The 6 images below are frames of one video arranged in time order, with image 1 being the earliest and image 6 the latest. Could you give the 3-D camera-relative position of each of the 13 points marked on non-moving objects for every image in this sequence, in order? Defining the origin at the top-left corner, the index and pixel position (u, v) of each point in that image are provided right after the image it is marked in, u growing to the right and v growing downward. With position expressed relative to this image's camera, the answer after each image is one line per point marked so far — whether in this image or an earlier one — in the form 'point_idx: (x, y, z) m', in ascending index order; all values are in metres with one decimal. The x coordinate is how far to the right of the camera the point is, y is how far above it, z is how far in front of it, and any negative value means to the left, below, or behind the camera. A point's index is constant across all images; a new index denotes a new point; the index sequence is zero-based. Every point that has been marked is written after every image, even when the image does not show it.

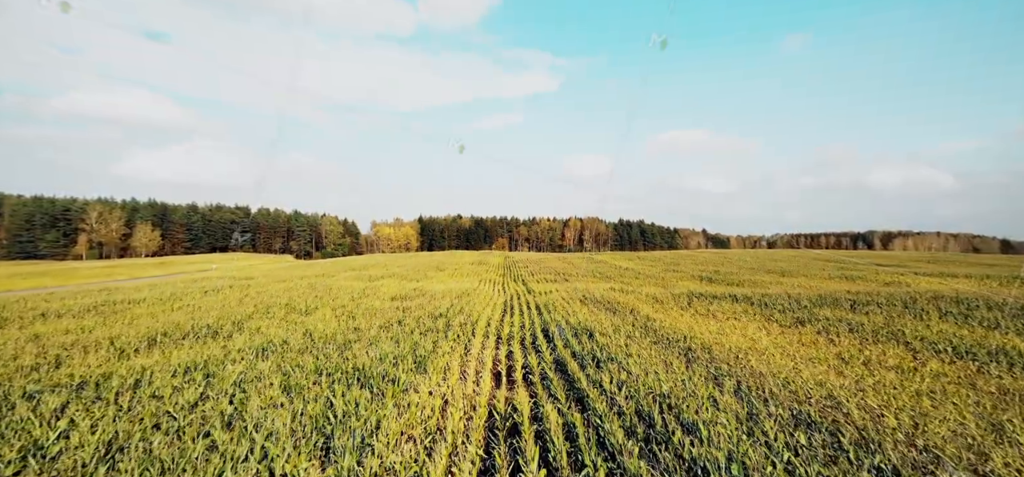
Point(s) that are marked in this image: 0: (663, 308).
0: (+6.0, -2.8, +17.3) m
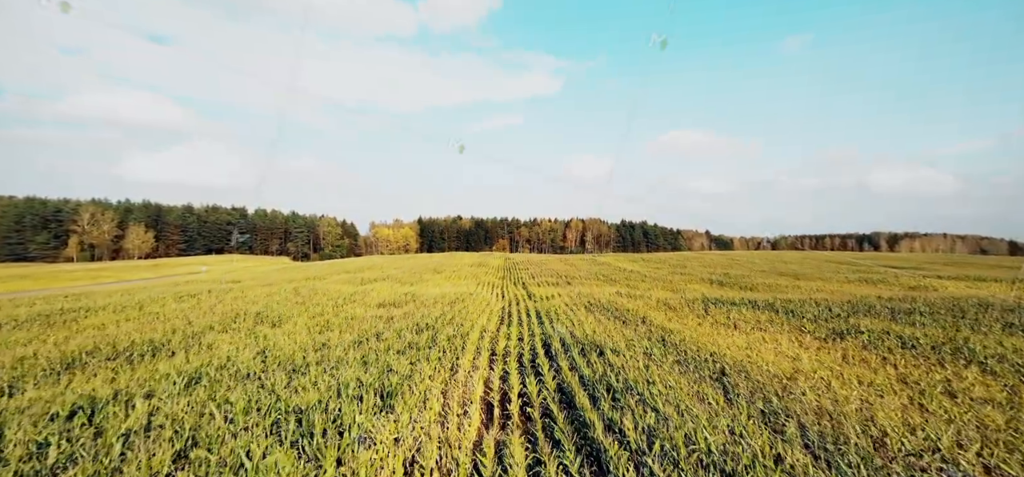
0: (+5.9, -2.8, +15.6) m
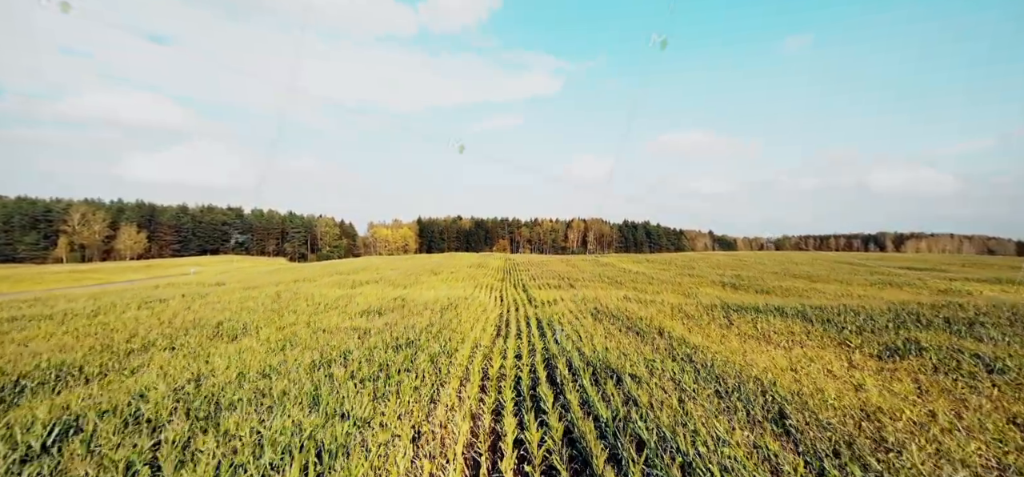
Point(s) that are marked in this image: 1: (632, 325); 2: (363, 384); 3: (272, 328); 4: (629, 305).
0: (+5.8, -2.8, +13.7) m
1: (+3.8, -2.7, +13.7) m
2: (-2.4, -2.3, +6.9) m
3: (-6.9, -2.5, +12.4) m
4: (+5.1, -2.9, +19.1) m
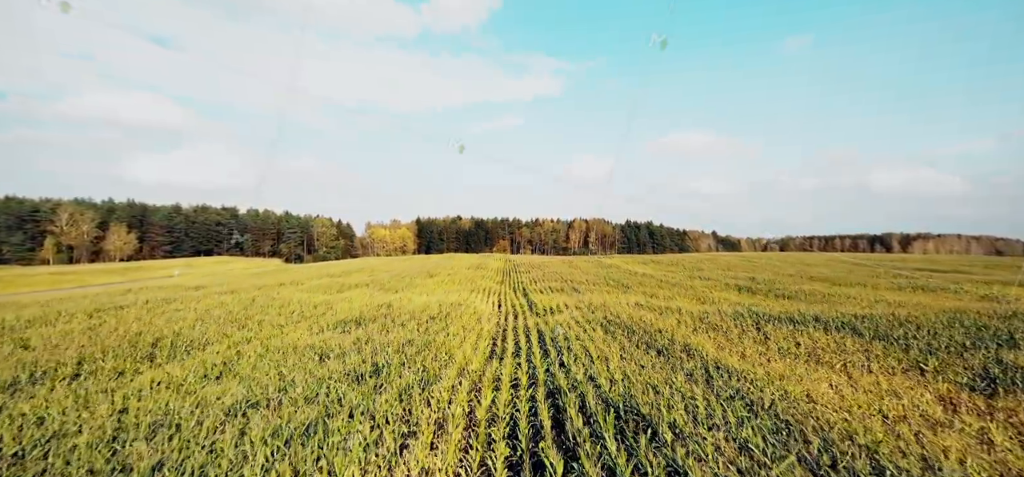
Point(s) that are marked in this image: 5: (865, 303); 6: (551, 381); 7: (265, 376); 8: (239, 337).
0: (+5.8, -2.8, +11.6) m
1: (+3.7, -2.7, +11.6) m
2: (-2.4, -2.3, +4.8) m
3: (-6.9, -2.5, +10.3) m
4: (+5.0, -2.9, +16.9) m
5: (+15.2, -2.8, +18.7) m
6: (+0.7, -2.6, +8.0) m
7: (-4.2, -2.3, +7.3) m
8: (-7.2, -2.6, +11.5) m
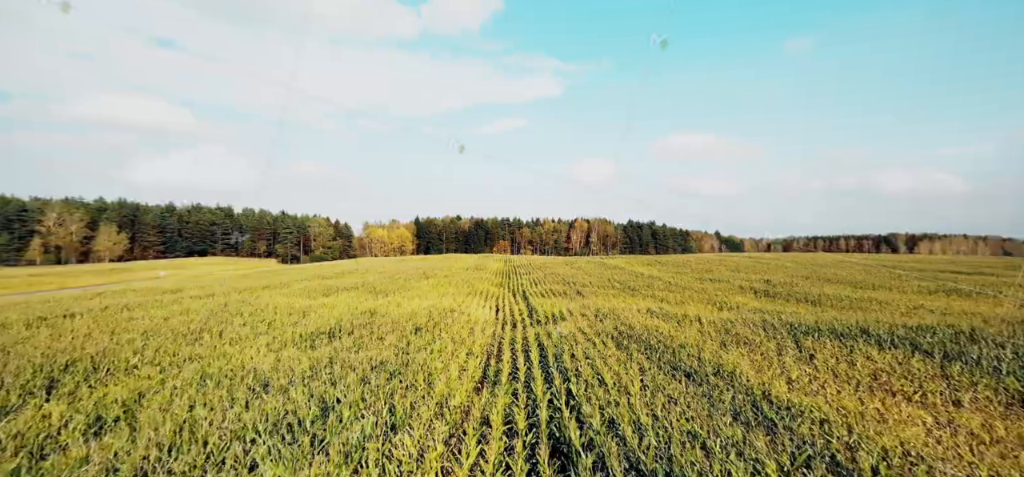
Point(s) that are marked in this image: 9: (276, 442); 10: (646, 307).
0: (+5.7, -2.7, +9.6) m
1: (+3.6, -2.7, +9.7) m
2: (-2.5, -2.2, +2.8) m
3: (-7.0, -2.5, +8.4) m
4: (+5.0, -2.9, +15.0) m
5: (+15.1, -2.8, +16.7) m
6: (+0.6, -2.6, +6.0) m
7: (-4.3, -2.3, +5.4) m
8: (-7.3, -2.6, +9.6) m
9: (-2.7, -2.3, +5.0) m
10: (+6.0, -3.0, +19.4) m
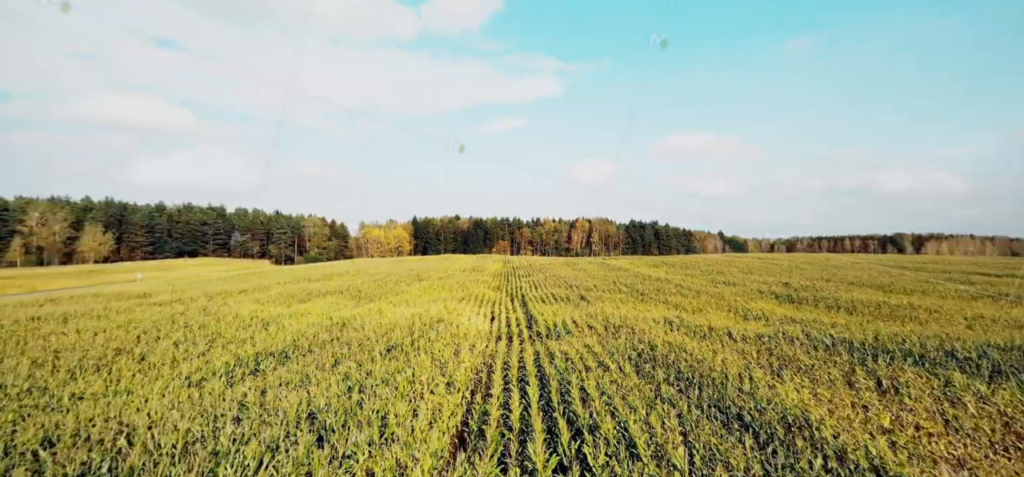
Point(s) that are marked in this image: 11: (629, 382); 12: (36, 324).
0: (+5.5, -2.7, +7.2) m
1: (+3.5, -2.6, +7.2) m
2: (-2.7, -2.2, +0.4) m
3: (-7.2, -2.5, +6.0) m
4: (+4.8, -2.9, +12.6) m
5: (+15.0, -2.7, +14.3) m
6: (+0.5, -2.5, +3.6) m
7: (-4.4, -2.3, +2.9) m
8: (-7.5, -2.5, +7.2) m
9: (-2.9, -2.3, +2.5) m
10: (+5.9, -3.0, +16.9) m
11: (+2.2, -2.7, +8.3) m
12: (-15.6, -2.8, +13.8) m
